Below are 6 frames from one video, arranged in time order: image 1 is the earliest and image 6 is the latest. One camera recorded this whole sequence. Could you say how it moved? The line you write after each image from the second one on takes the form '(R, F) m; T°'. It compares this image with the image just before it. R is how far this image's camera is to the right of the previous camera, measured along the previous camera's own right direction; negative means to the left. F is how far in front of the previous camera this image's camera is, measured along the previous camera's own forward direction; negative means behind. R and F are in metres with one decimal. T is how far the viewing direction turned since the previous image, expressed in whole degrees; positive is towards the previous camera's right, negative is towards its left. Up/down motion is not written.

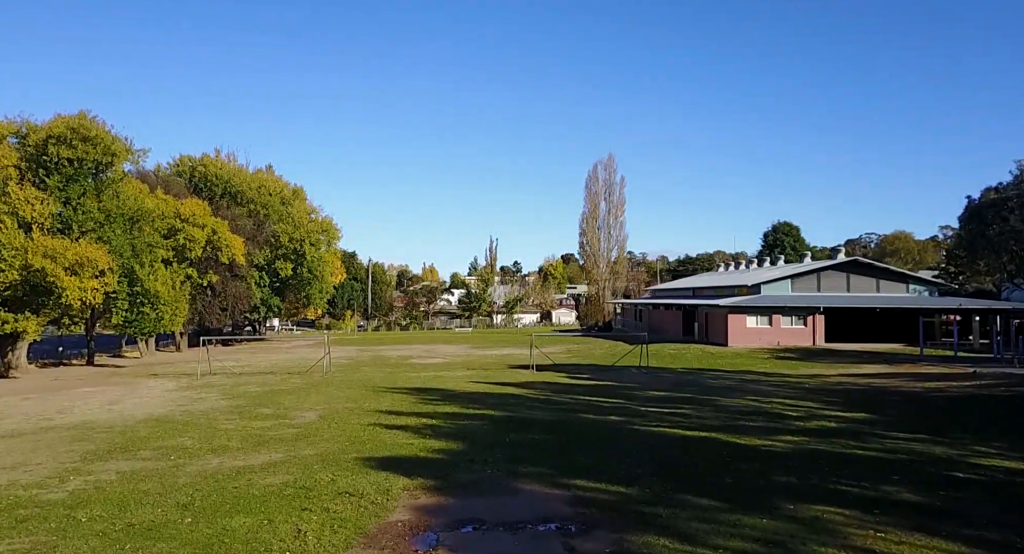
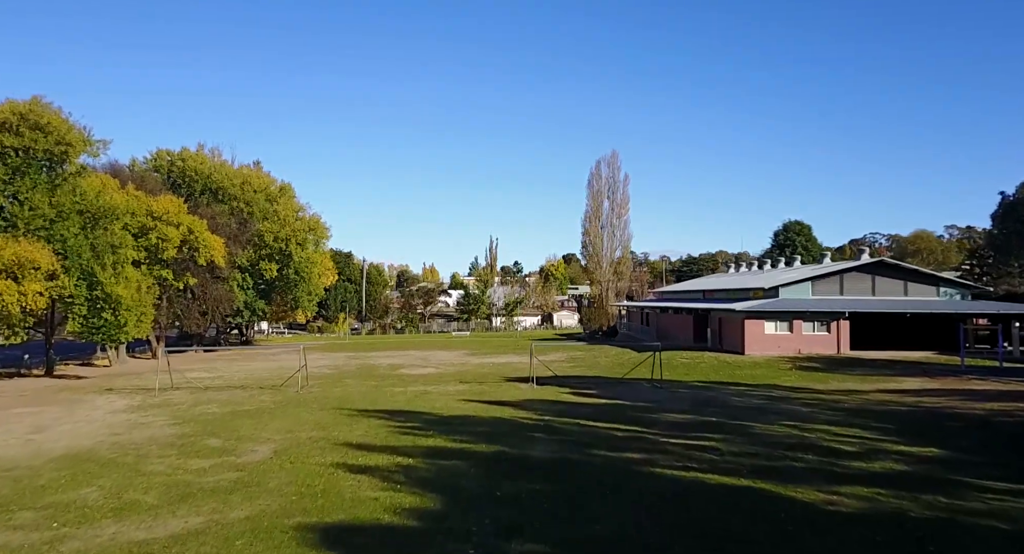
(+0.1, +2.6) m; 0°
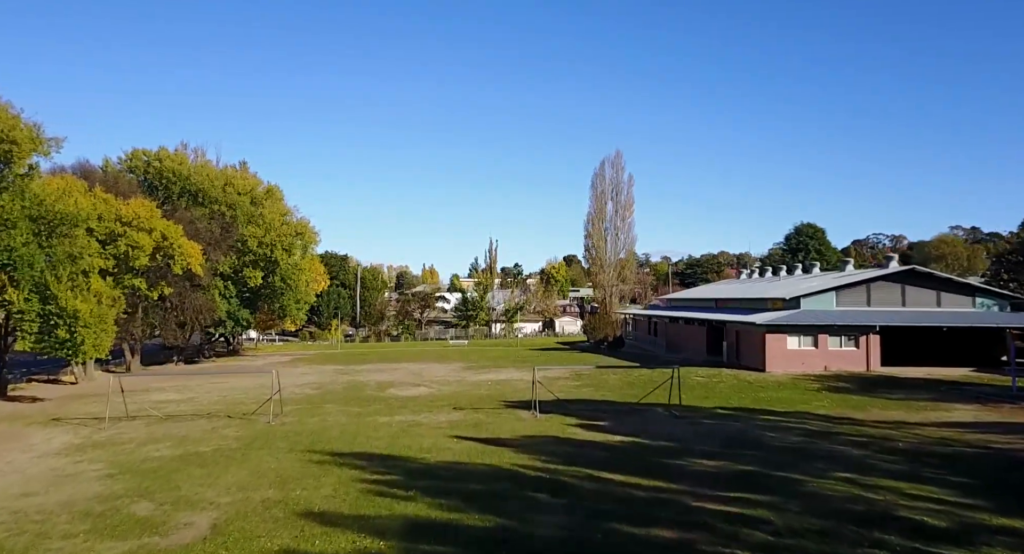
(0.0, +2.5) m; 0°
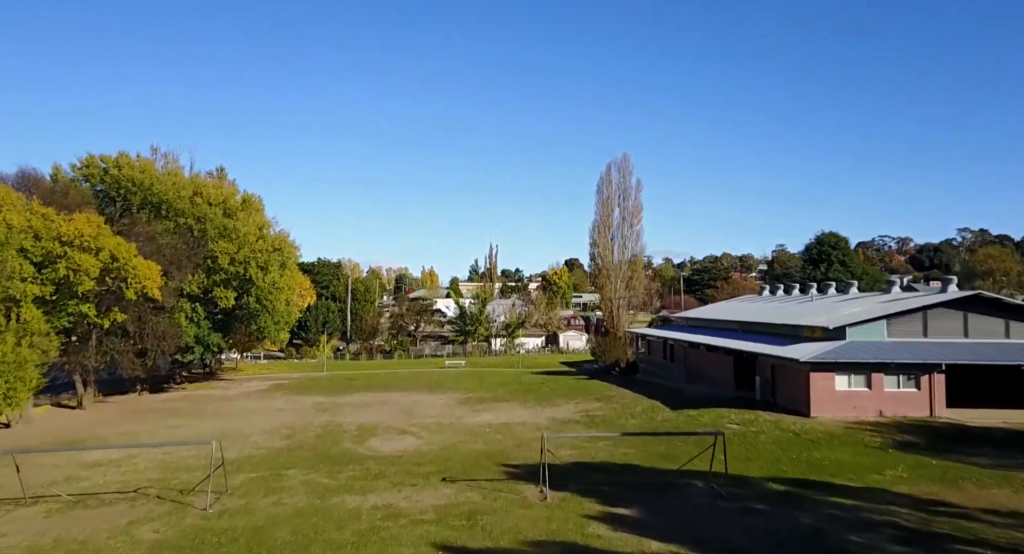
(0.0, +4.1) m; 0°
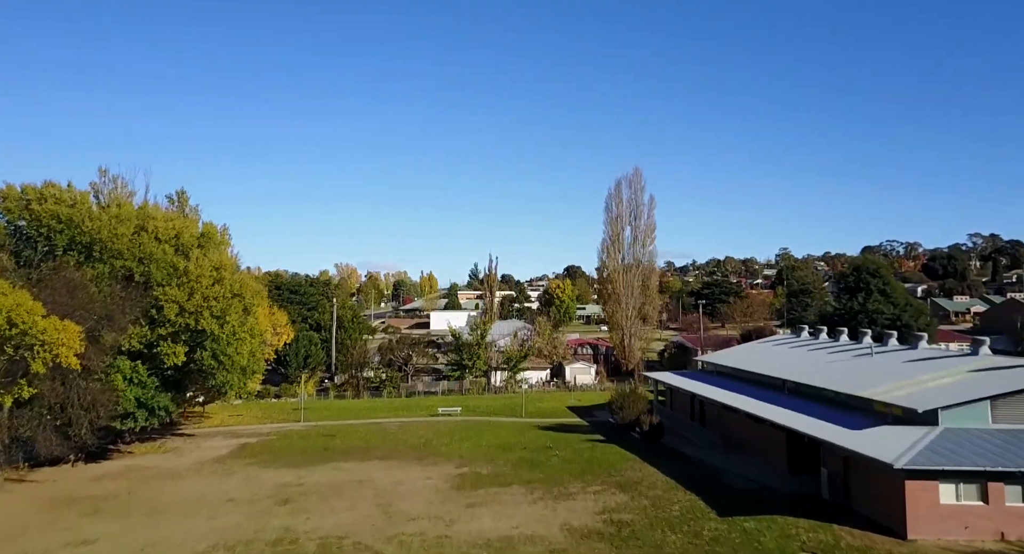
(-0.1, +5.7) m; 0°
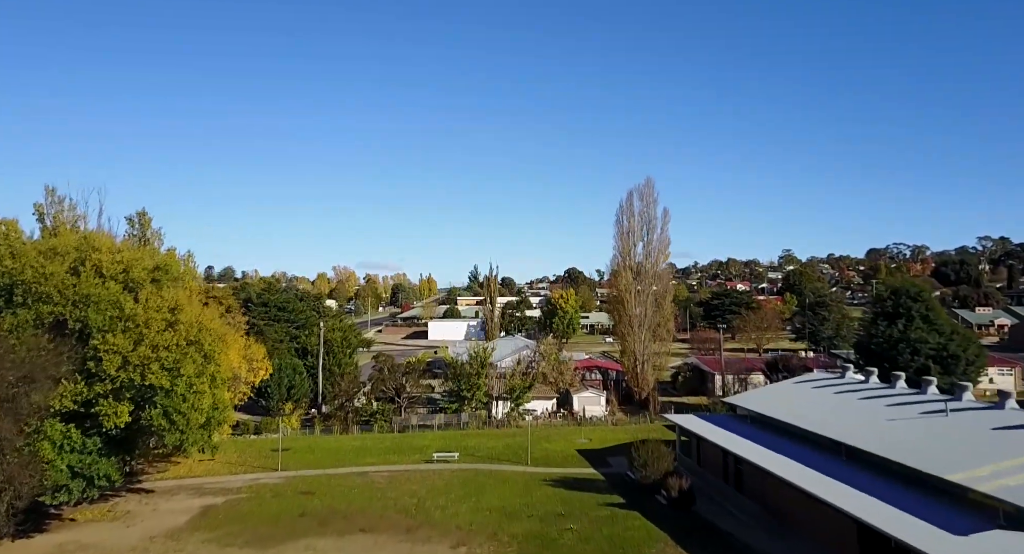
(-0.2, +4.7) m; 0°
